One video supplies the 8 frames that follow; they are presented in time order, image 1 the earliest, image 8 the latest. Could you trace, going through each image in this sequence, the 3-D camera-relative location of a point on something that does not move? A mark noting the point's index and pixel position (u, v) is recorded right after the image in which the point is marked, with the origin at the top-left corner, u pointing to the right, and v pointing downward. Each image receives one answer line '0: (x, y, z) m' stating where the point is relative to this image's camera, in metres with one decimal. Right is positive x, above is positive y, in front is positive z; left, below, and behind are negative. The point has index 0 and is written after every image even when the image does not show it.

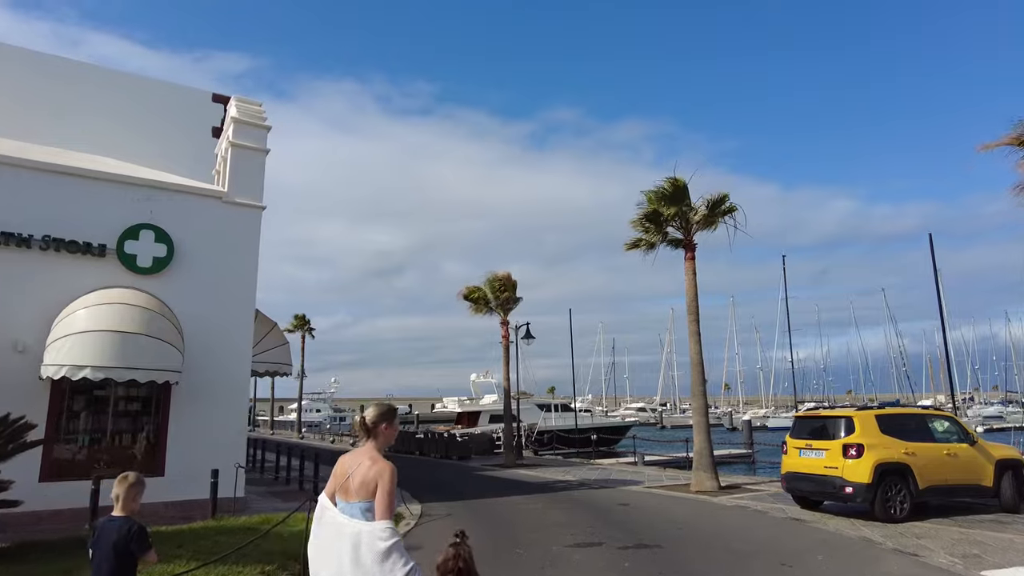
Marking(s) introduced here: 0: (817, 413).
0: (+5.4, -2.2, +11.7) m
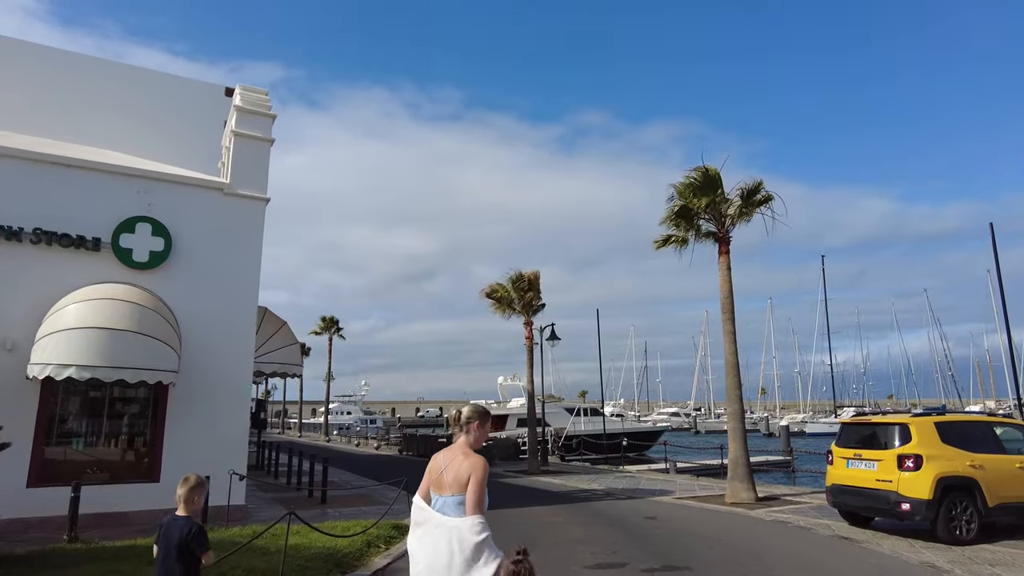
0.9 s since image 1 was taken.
0: (+5.7, -2.1, +10.5) m
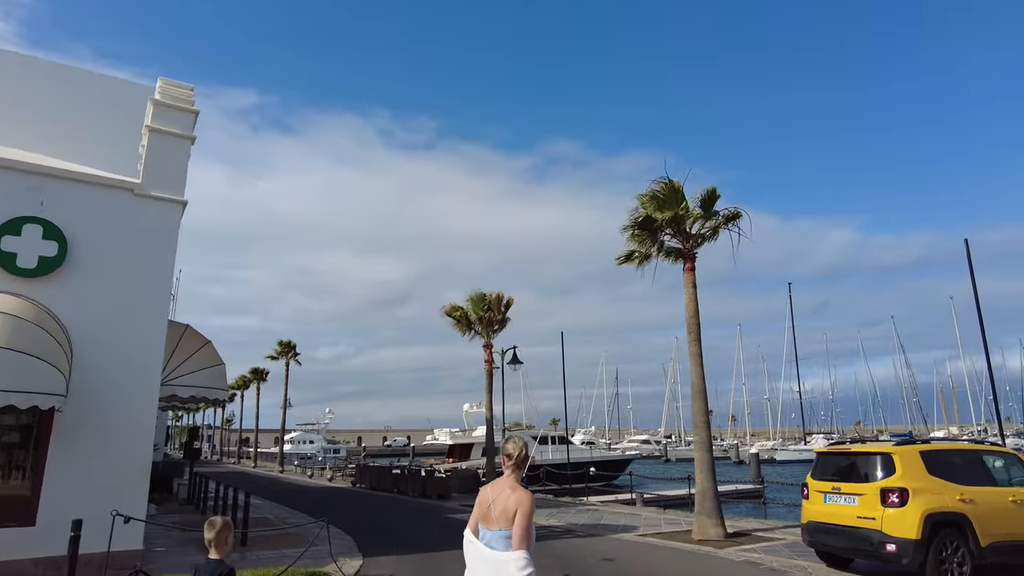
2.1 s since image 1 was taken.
0: (+4.8, -2.3, +9.4) m
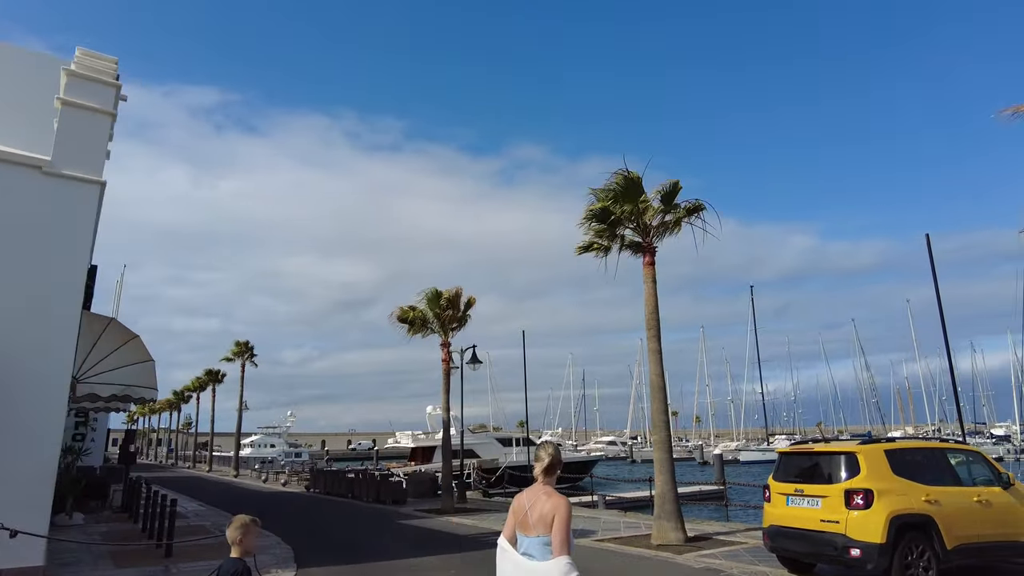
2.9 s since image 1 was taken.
0: (+4.0, -2.2, +9.0) m
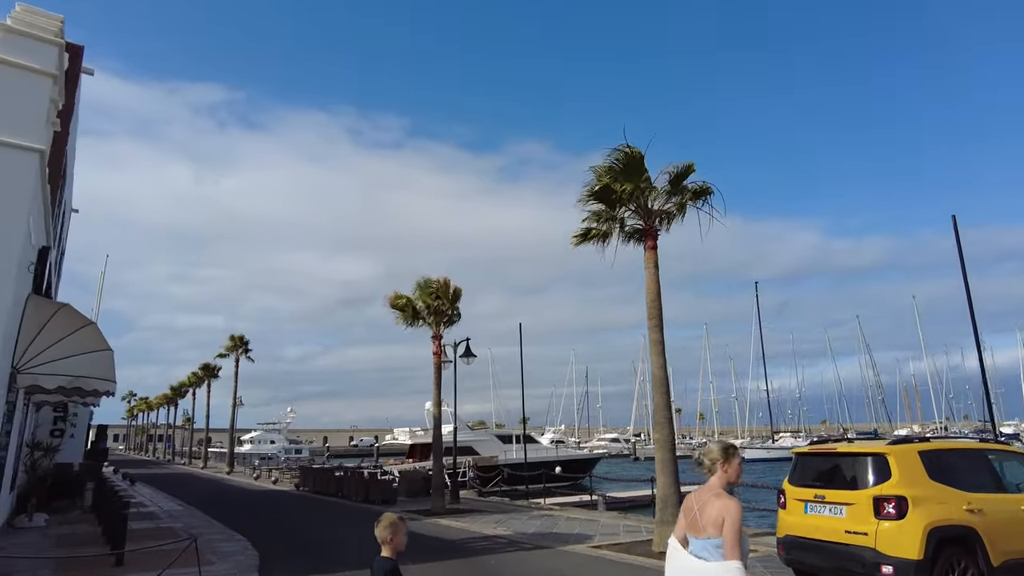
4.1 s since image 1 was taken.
0: (+3.8, -1.9, +7.9) m
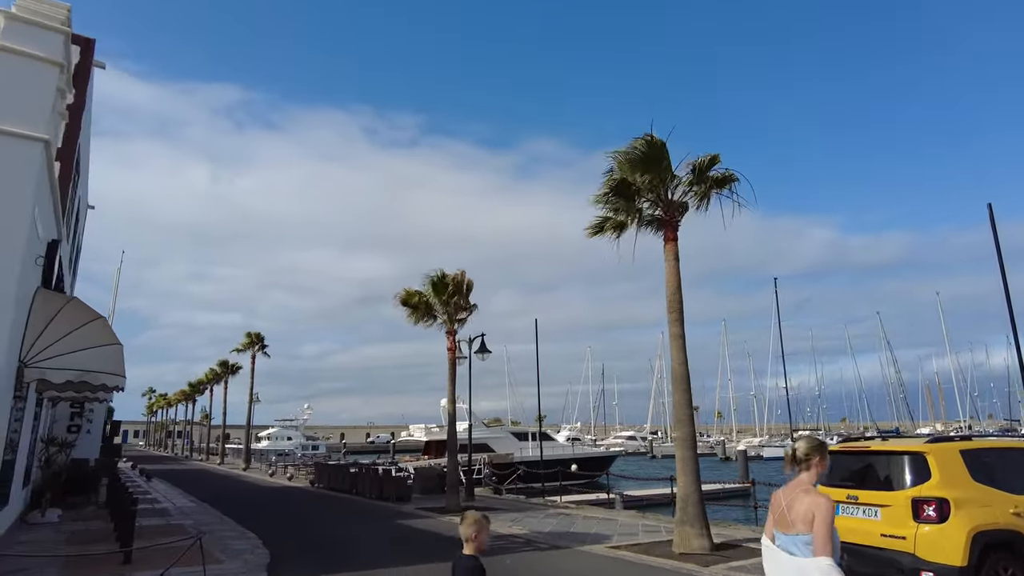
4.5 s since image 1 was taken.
0: (+4.0, -1.8, +7.5) m
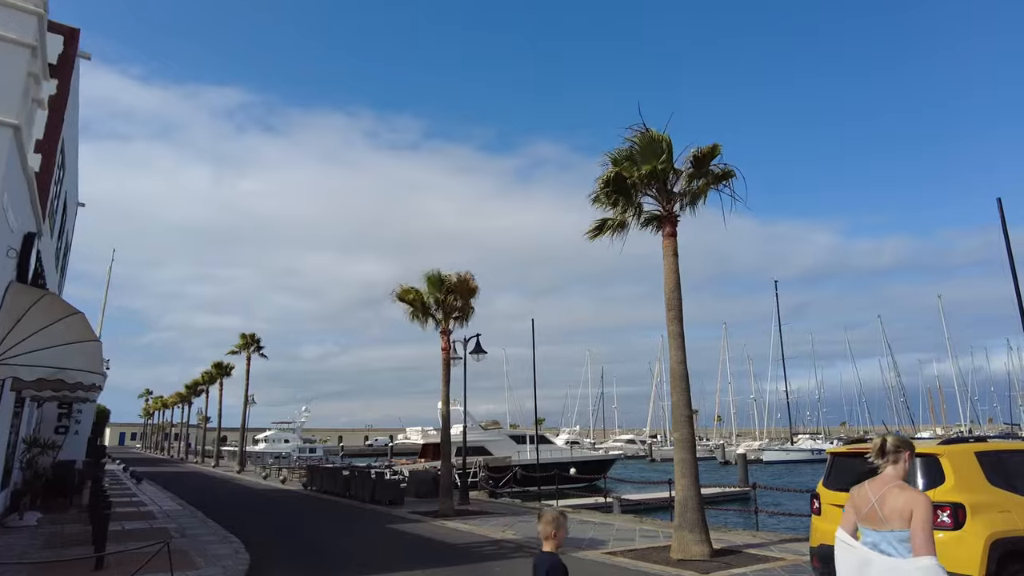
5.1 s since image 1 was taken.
0: (+3.9, -1.7, +7.1) m
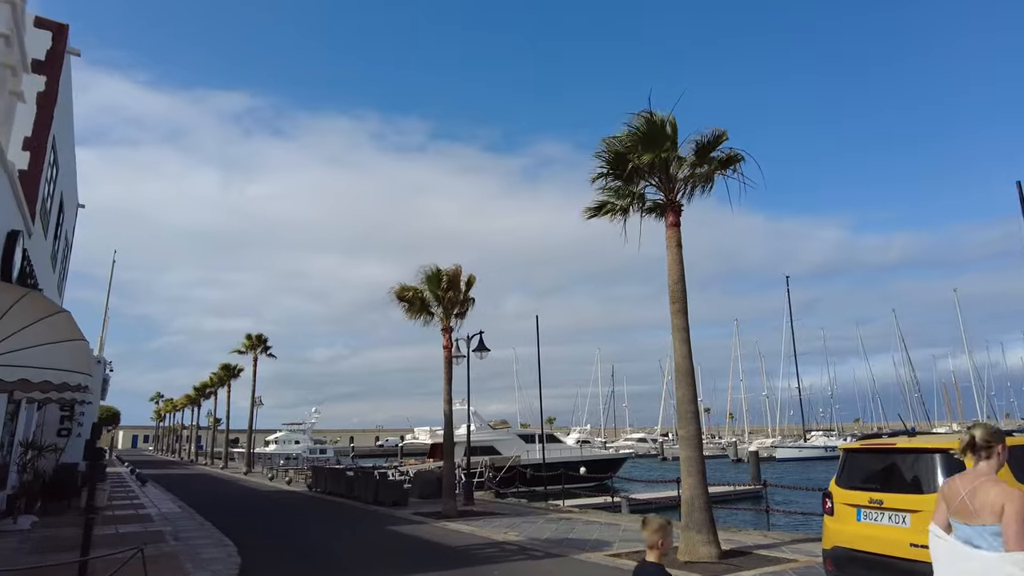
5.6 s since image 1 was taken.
0: (+3.8, -1.6, +6.6) m
